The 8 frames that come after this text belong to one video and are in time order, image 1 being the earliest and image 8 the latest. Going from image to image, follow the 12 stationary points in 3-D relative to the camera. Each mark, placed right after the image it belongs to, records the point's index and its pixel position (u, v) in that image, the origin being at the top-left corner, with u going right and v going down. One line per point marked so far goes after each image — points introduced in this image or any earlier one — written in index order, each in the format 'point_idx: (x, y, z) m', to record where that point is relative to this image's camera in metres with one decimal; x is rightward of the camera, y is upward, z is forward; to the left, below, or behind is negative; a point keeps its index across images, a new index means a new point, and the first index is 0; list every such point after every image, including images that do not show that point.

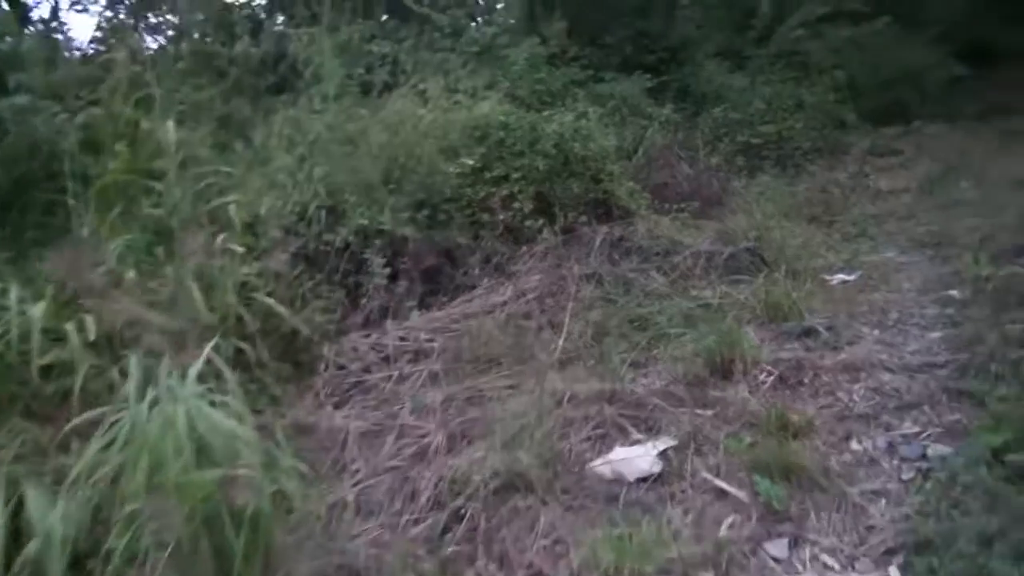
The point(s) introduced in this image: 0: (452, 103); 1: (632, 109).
0: (-0.6, +1.7, +7.9) m
1: (+1.4, +2.1, +10.5) m
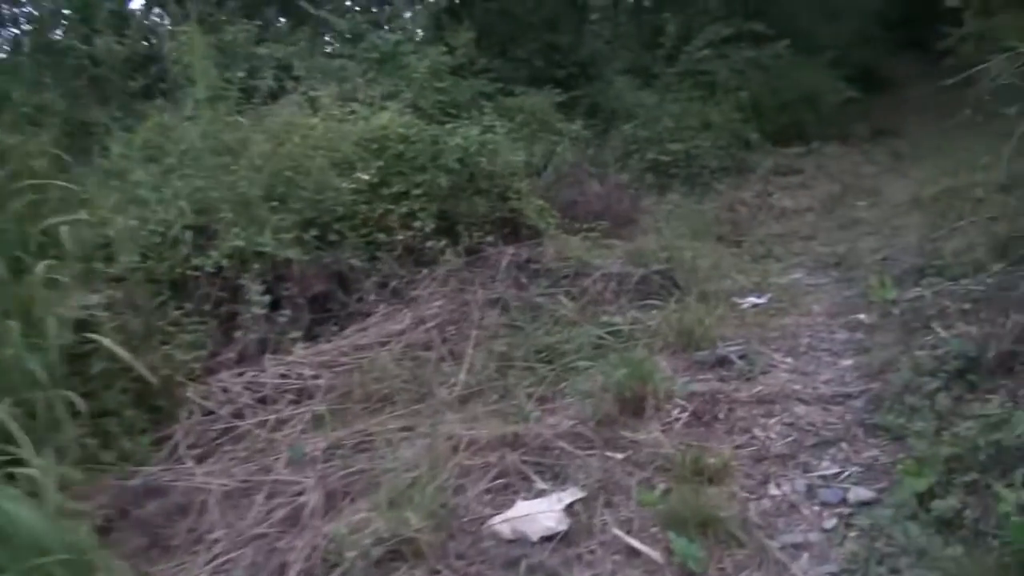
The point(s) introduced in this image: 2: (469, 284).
0: (-1.4, +1.5, +7.5) m
1: (+0.3, +1.9, +10.3) m
2: (-0.3, 0.0, +5.9) m
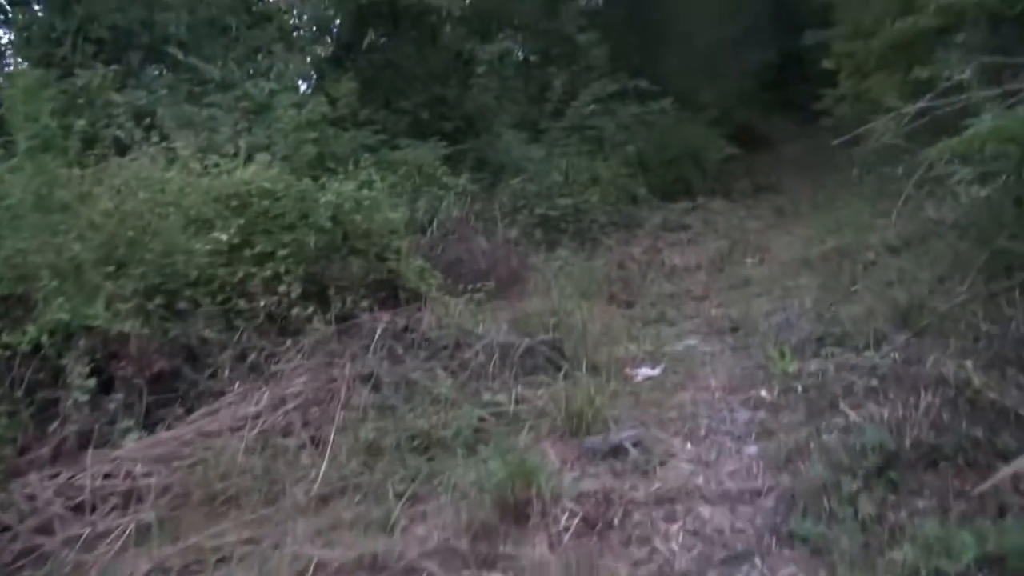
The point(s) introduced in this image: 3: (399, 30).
0: (-2.4, +0.9, +6.8) m
1: (-1.0, +1.2, +9.8) m
2: (-1.0, -0.4, +5.3) m
3: (-1.5, +3.4, +11.5) m
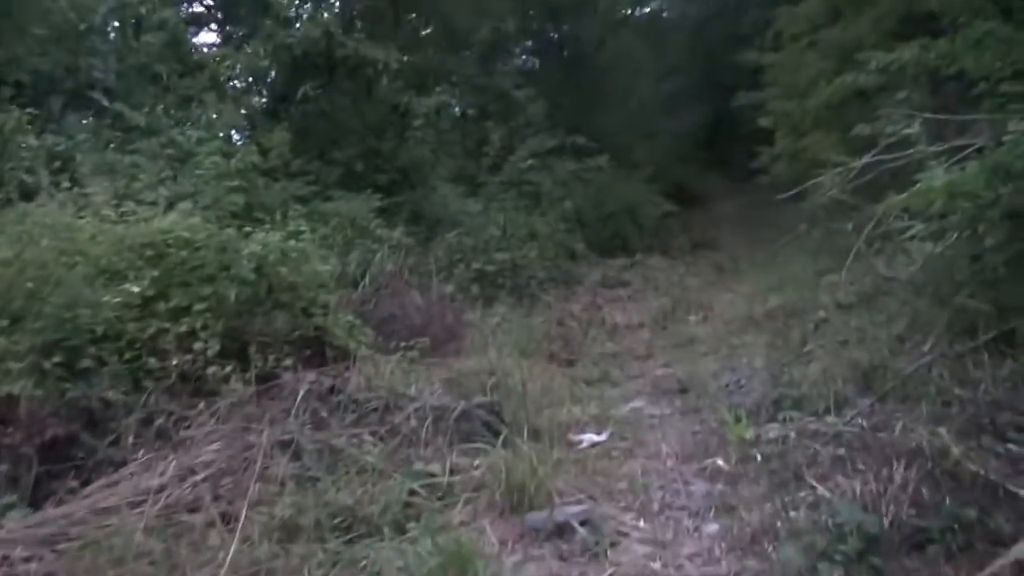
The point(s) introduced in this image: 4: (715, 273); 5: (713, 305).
0: (-2.8, +0.5, +6.3) m
1: (-1.7, +0.6, +9.4) m
2: (-1.4, -0.7, +4.8) m
3: (-2.3, +2.7, +11.2) m
4: (+2.6, +0.2, +11.3) m
5: (+2.0, -0.2, +8.8) m
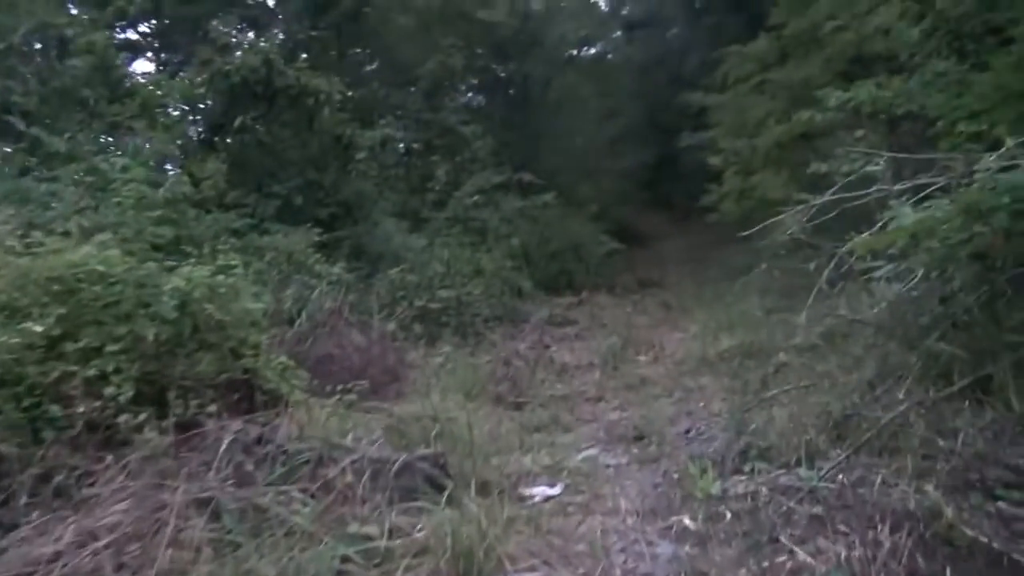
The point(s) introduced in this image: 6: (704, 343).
0: (-3.2, +0.3, +5.8) m
1: (-2.2, +0.2, +9.0) m
2: (-1.7, -0.9, +4.3) m
3: (-2.9, +2.2, +10.8) m
4: (+1.9, -0.3, +11.1) m
5: (+1.5, -0.6, +8.5) m
6: (+1.8, -0.5, +7.9) m
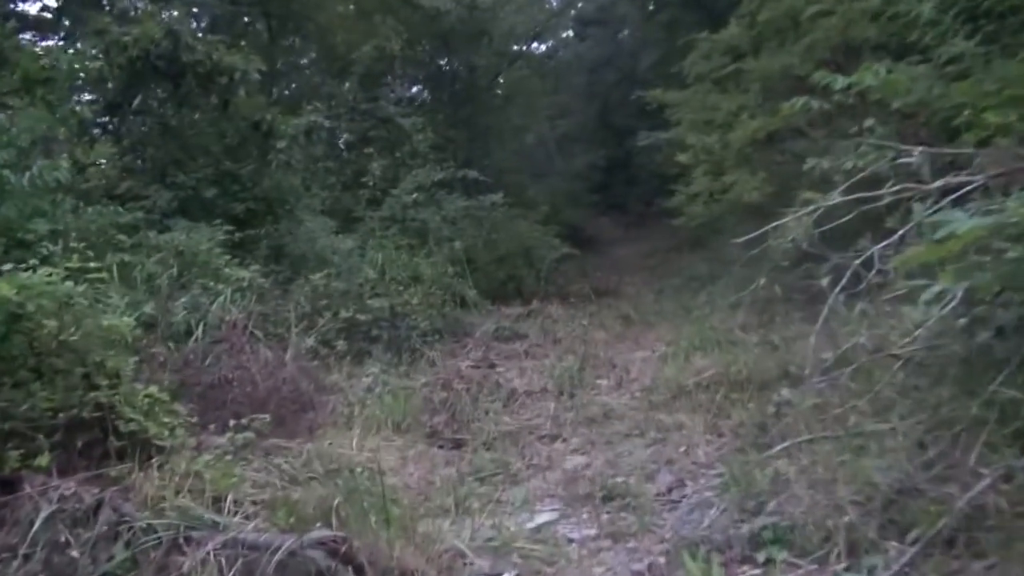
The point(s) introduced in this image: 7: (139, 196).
0: (-3.5, +0.3, +4.4) m
1: (-2.7, +0.1, +7.7) m
2: (-1.9, -1.0, +3.1) m
3: (-3.5, +2.1, +9.5) m
4: (+1.3, -0.4, +10.1) m
5: (+1.0, -0.7, +7.5) m
6: (+1.3, -0.6, +6.9) m
7: (-3.7, +0.9, +8.8) m
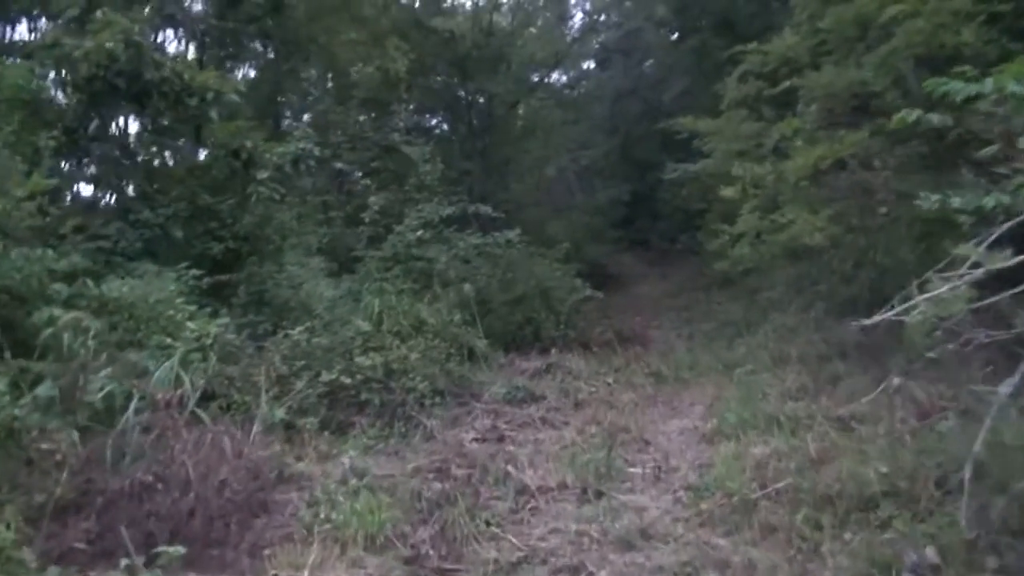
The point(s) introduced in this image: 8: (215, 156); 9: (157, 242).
0: (-3.5, -0.1, +3.2) m
1: (-2.6, -0.3, +6.4) m
2: (-1.9, -1.3, +1.7) m
3: (-3.4, +1.6, +8.3) m
4: (+1.4, -0.9, +8.7) m
5: (+1.1, -1.1, +6.1) m
6: (+1.4, -1.0, +5.5) m
7: (-3.6, +0.5, +7.6) m
8: (-2.9, +1.3, +8.7) m
9: (-3.3, +0.5, +8.2) m
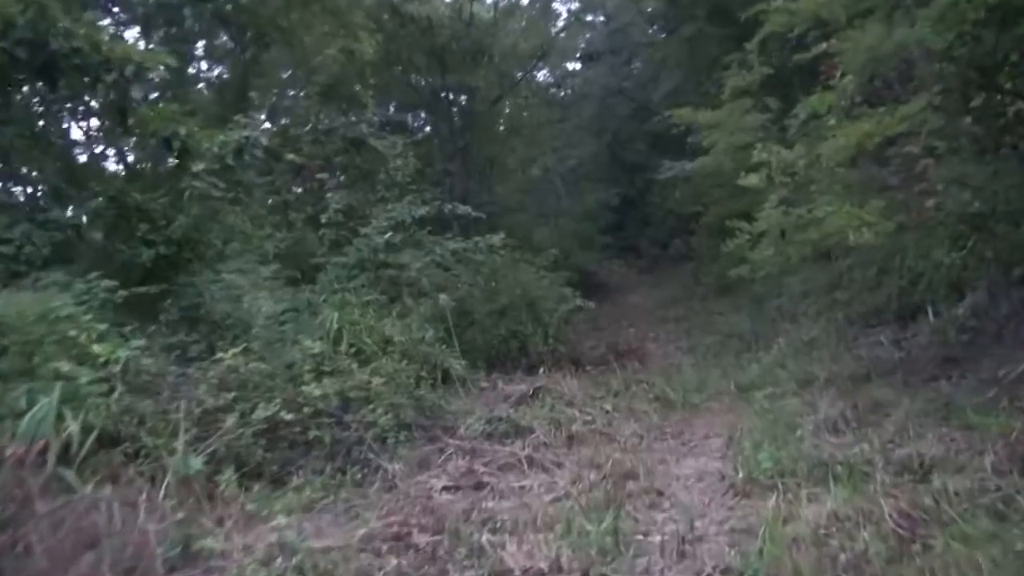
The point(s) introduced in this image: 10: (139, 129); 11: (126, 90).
0: (-3.6, -0.1, +1.8) m
1: (-2.8, -0.4, +5.1) m
2: (-2.0, -1.3, +0.4) m
3: (-3.6, +1.5, +6.9) m
4: (+1.3, -1.0, +7.4) m
5: (+1.0, -1.2, +4.8) m
6: (+1.2, -1.1, +4.2) m
7: (-3.7, +0.3, +6.2) m
8: (-3.1, +1.2, +7.4) m
9: (-3.5, +0.3, +6.9) m
10: (-3.1, +1.3, +7.3) m
11: (-3.1, +1.6, +7.1) m
